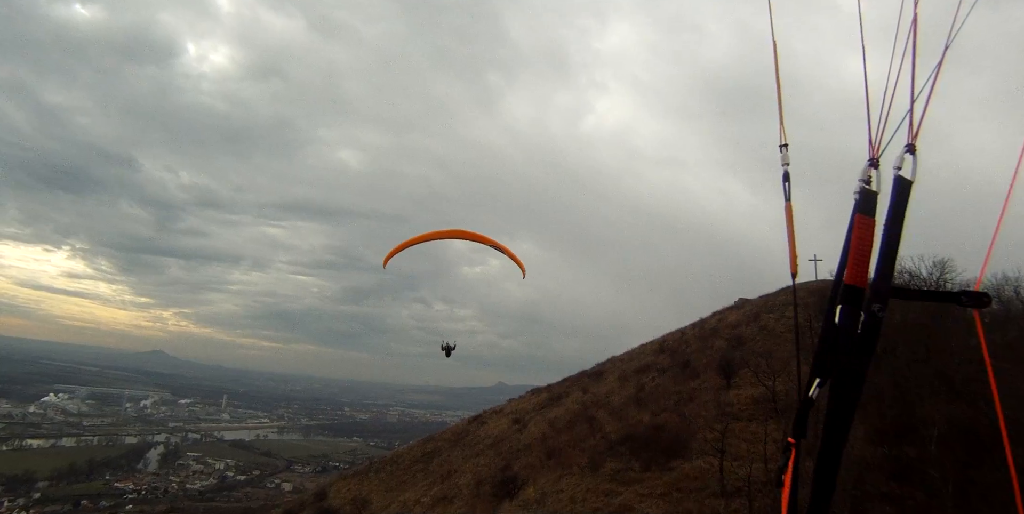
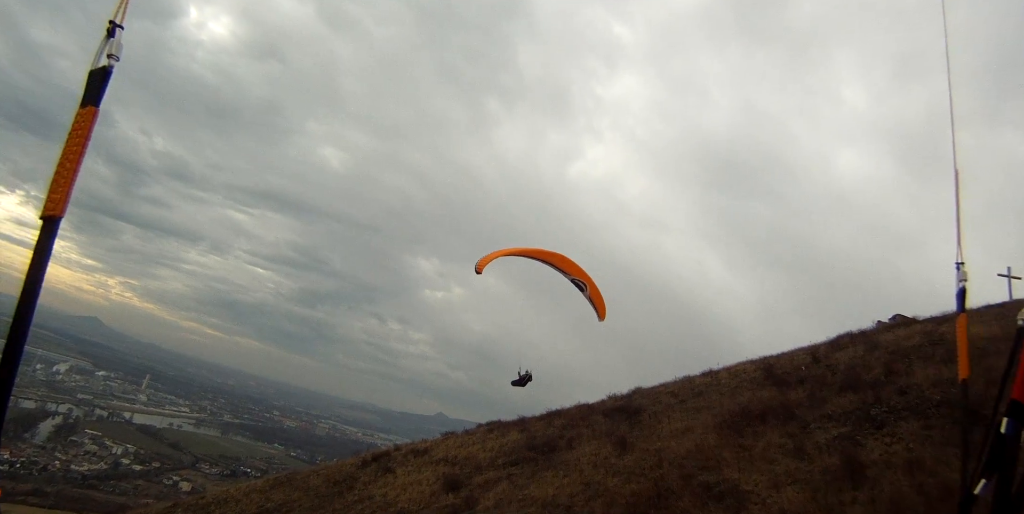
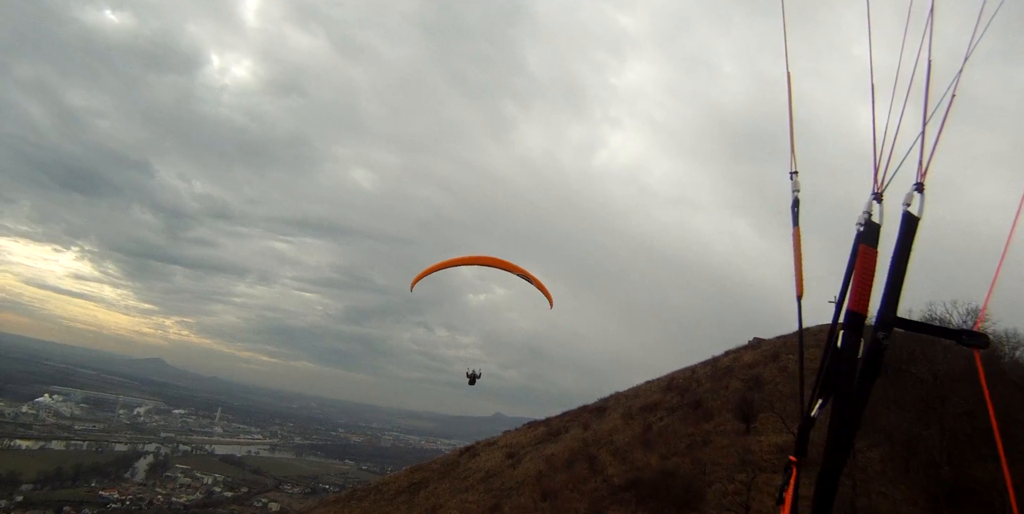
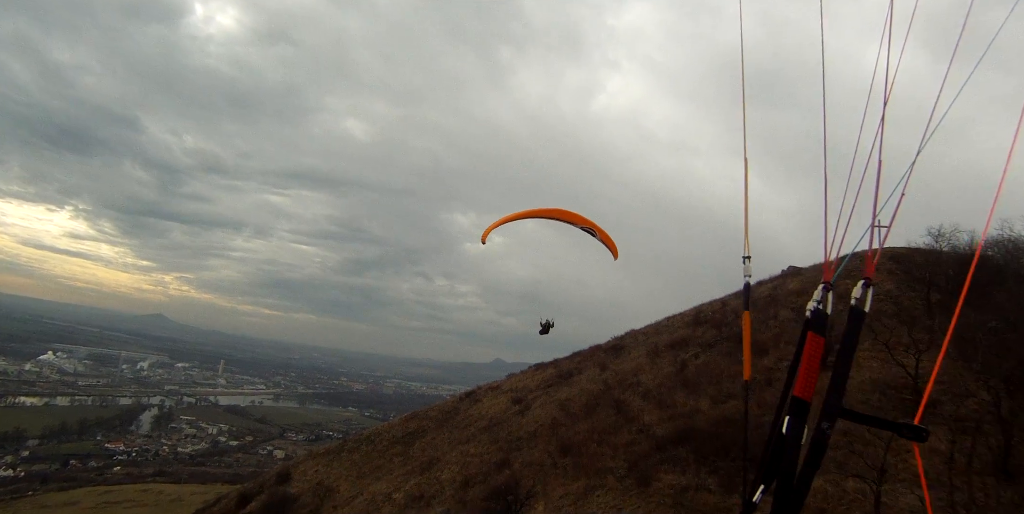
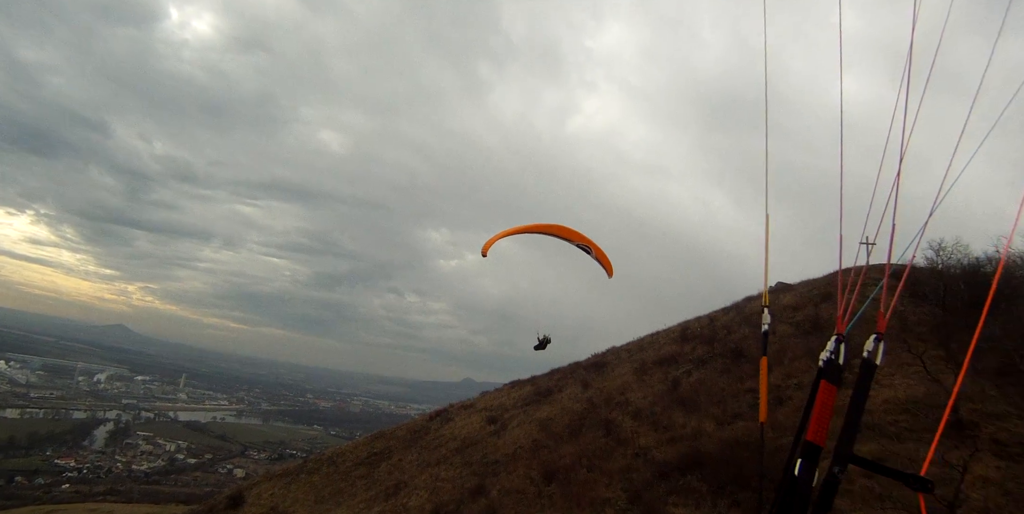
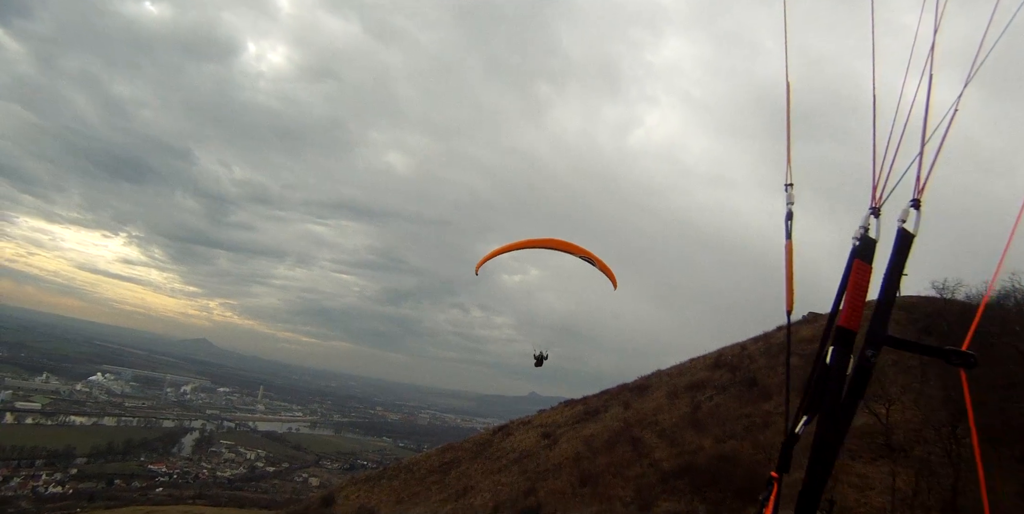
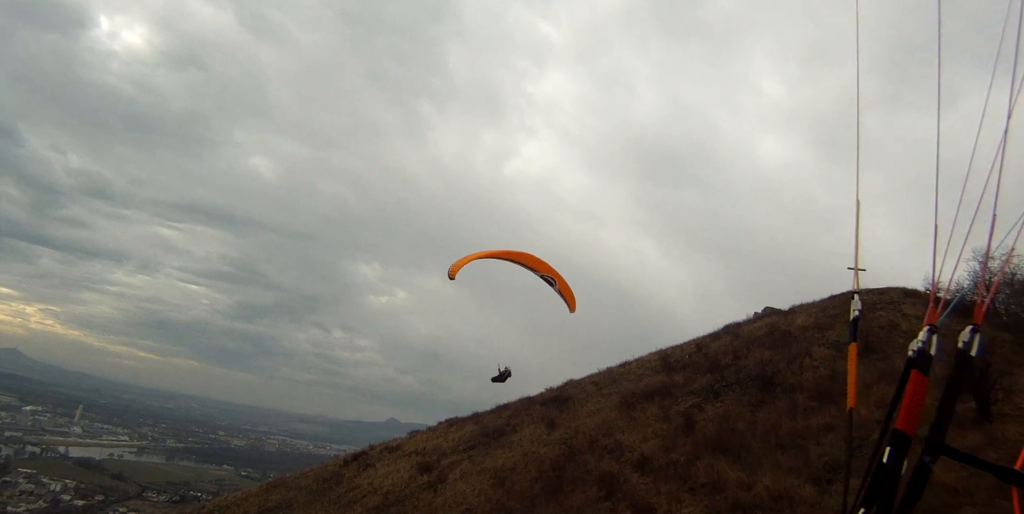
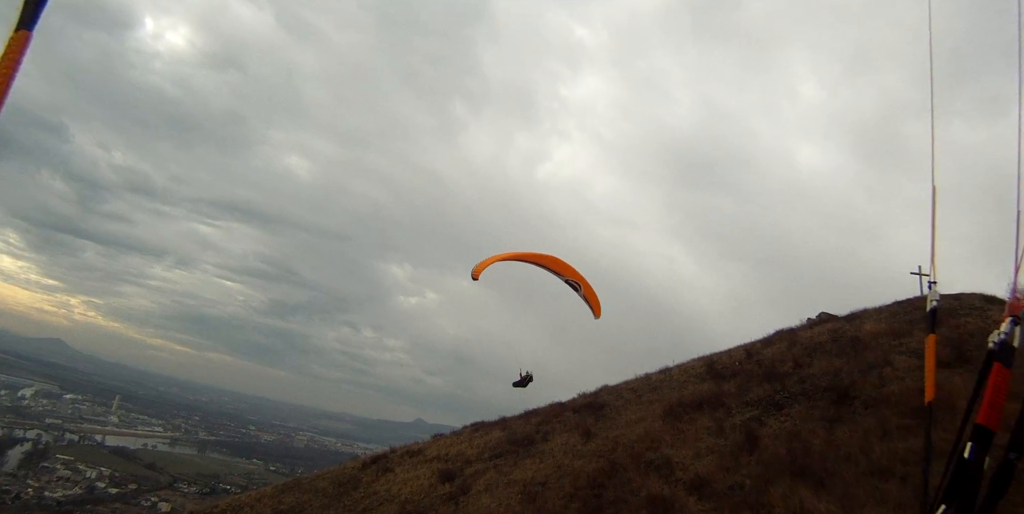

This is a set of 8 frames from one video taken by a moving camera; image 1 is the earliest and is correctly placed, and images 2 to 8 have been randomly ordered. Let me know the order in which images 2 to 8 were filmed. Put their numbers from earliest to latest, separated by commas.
3, 6, 4, 5, 7, 8, 2
